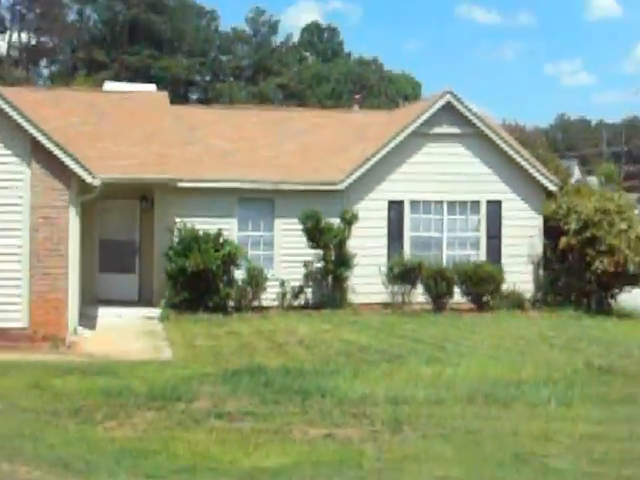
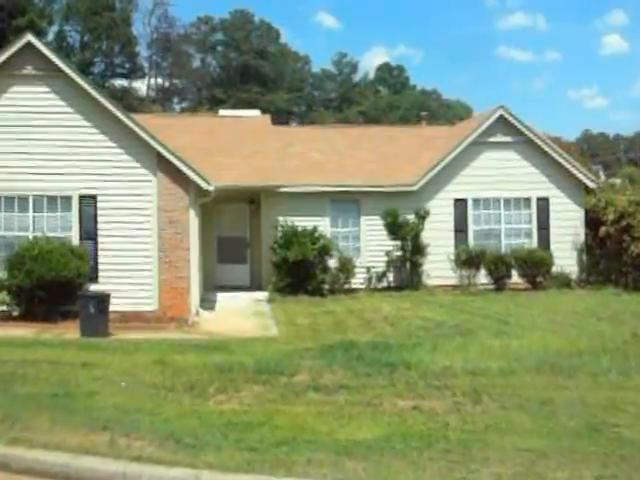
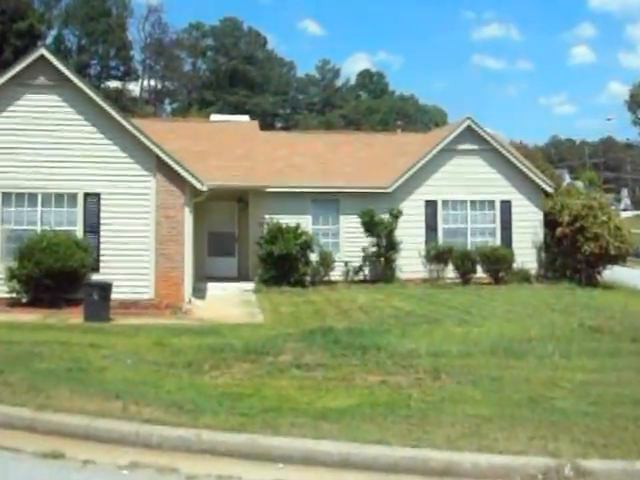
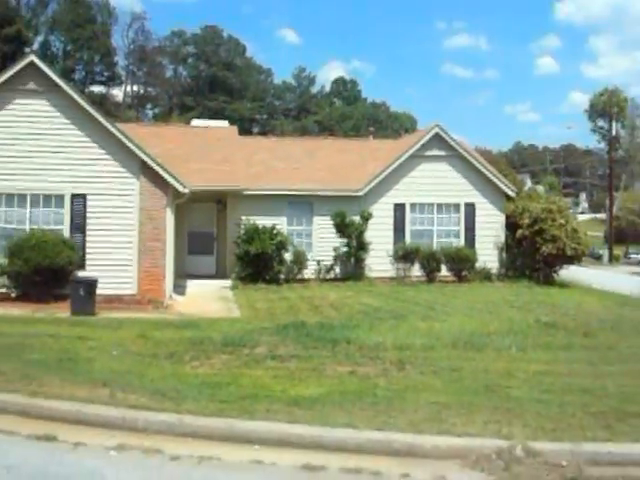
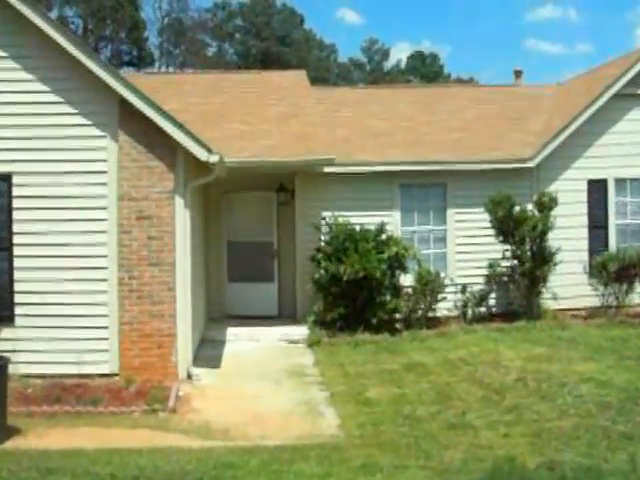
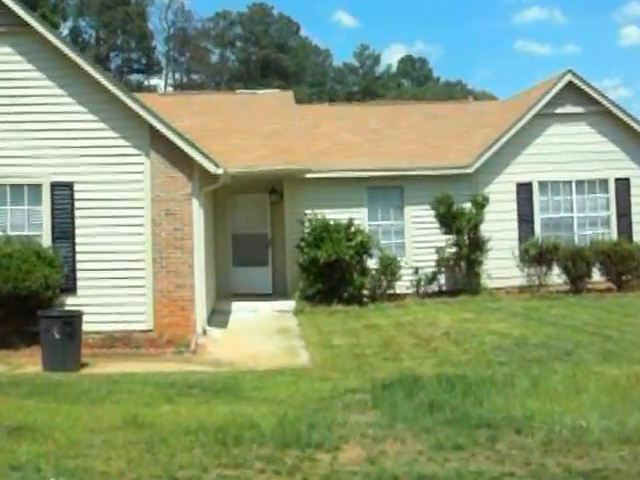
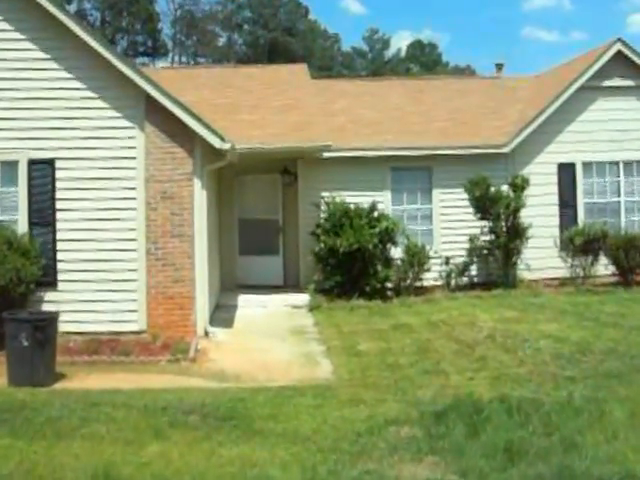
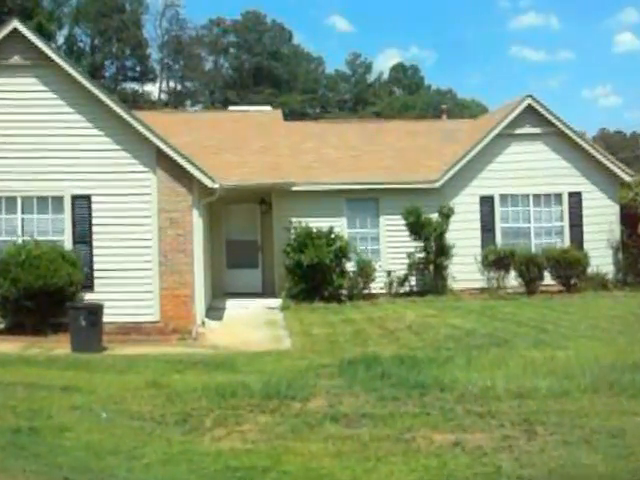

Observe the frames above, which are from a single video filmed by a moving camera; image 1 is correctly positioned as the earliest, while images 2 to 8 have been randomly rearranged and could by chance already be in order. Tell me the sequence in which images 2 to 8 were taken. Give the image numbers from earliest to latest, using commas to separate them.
4, 3, 2, 8, 6, 7, 5
